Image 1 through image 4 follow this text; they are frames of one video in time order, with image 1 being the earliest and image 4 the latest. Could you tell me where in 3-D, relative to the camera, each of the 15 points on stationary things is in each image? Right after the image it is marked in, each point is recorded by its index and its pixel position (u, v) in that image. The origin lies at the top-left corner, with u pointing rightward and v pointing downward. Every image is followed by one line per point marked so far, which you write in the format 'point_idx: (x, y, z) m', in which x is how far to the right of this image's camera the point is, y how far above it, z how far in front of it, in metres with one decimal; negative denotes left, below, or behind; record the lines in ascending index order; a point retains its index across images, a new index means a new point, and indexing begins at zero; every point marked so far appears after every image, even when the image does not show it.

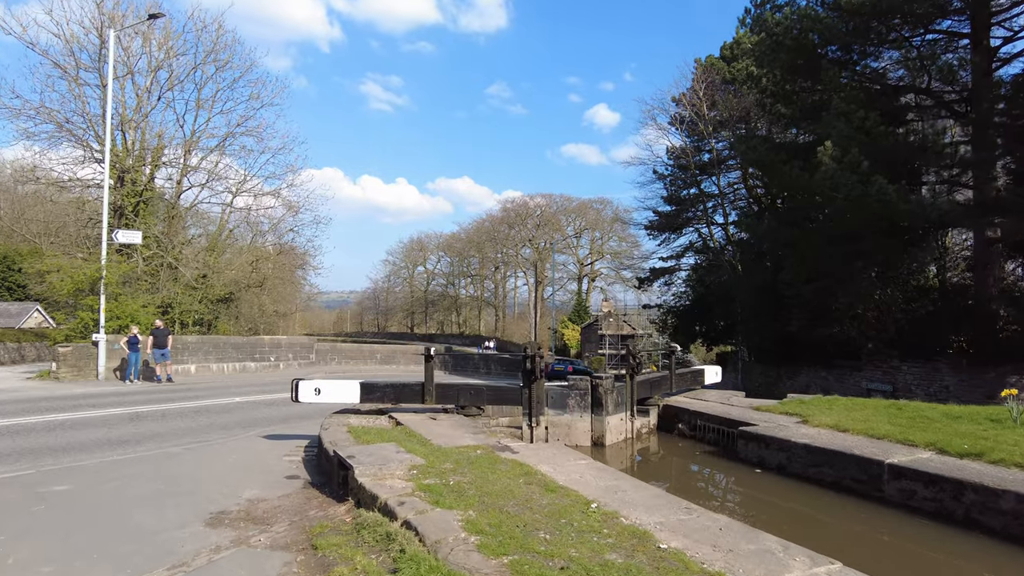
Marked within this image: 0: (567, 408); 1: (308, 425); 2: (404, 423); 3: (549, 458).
0: (+0.7, -1.5, +8.0) m
1: (-3.2, -2.2, +10.2) m
2: (-1.3, -1.6, +7.4) m
3: (+0.3, -1.5, +5.6) m
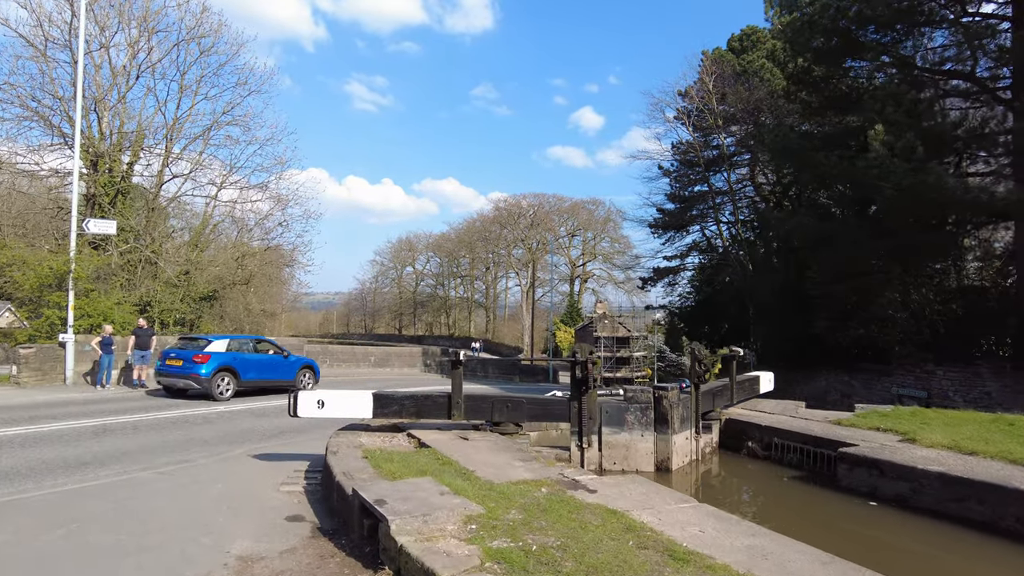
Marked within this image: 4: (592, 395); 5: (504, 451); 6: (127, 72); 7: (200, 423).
0: (+1.2, -1.4, +6.7) m
1: (-2.8, -2.1, +8.7) m
2: (-0.8, -1.5, +6.0) m
3: (+0.9, -1.4, +4.3) m
4: (+0.8, -1.1, +6.5) m
5: (-0.1, -1.4, +5.6) m
6: (-11.2, +6.3, +18.8) m
7: (-4.8, -2.1, +9.9) m
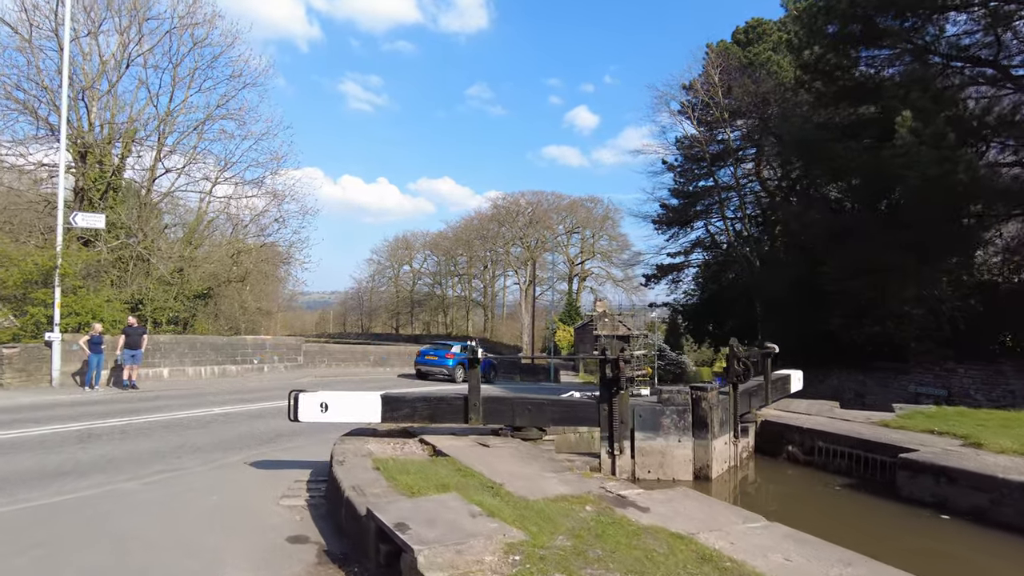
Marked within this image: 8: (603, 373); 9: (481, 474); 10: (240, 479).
0: (+1.4, -1.3, +6.1) m
1: (-2.6, -2.0, +8.1) m
2: (-0.6, -1.4, +5.4) m
3: (+1.1, -1.3, +3.7) m
4: (+1.0, -1.0, +5.9) m
5: (+0.1, -1.3, +5.0) m
6: (-11.1, +6.4, +18.1) m
7: (-4.6, -2.0, +9.3) m
8: (+0.8, -0.8, +5.8) m
9: (-0.2, -1.3, +4.5) m
10: (-2.7, -1.9, +6.4) m
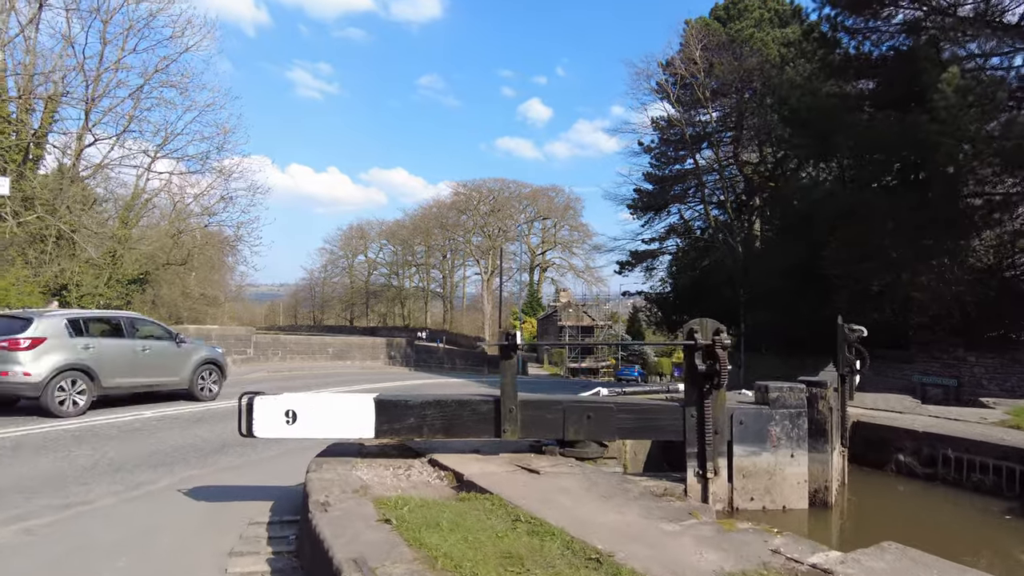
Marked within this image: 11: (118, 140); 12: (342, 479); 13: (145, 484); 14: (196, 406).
0: (+1.7, -1.1, +4.4) m
1: (-2.4, -1.7, +6.2) m
2: (-0.2, -1.1, +3.7) m
3: (+1.6, -1.1, +2.0) m
4: (+1.4, -0.7, +4.3) m
5: (+0.5, -1.1, +3.3) m
6: (-11.6, +6.8, +15.5) m
7: (-4.5, -1.7, +7.3) m
8: (+1.2, -0.5, +4.1) m
9: (+0.2, -1.0, +2.8) m
10: (-2.4, -1.6, +4.5) m
11: (-12.0, +4.6, +19.6) m
12: (-1.0, -1.1, +3.8) m
13: (-3.1, -1.7, +5.5) m
14: (-4.7, -1.8, +9.7) m
